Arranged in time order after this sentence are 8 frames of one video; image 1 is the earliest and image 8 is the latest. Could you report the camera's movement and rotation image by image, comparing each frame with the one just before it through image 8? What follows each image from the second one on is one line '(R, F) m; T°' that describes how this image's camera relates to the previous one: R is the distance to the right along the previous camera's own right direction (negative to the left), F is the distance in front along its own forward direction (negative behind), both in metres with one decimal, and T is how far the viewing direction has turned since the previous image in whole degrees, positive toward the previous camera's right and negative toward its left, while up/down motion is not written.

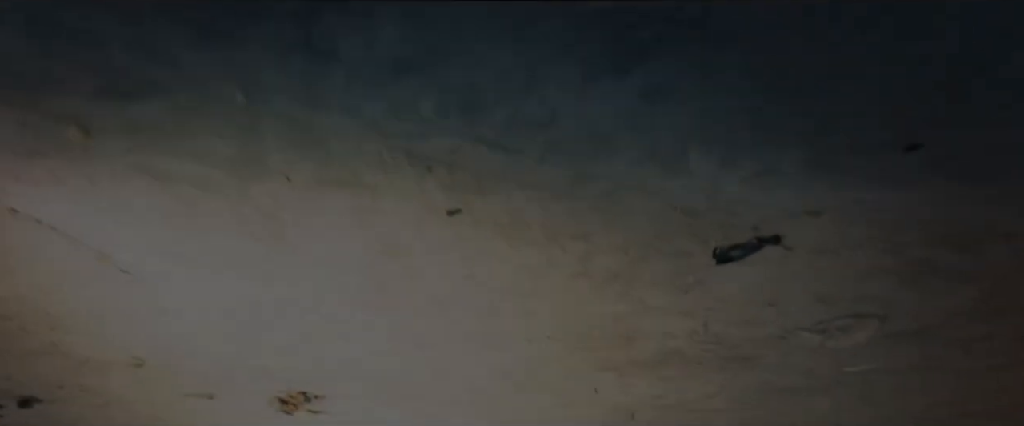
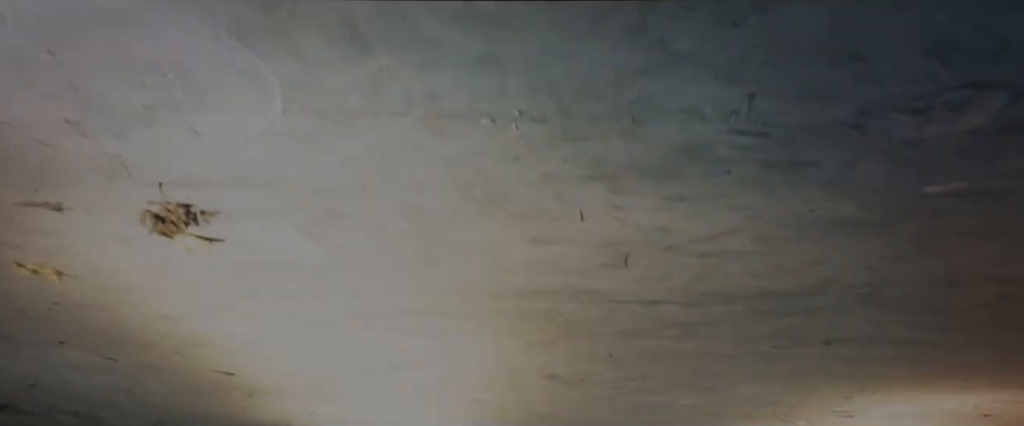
(+0.2, +0.9) m; -1°
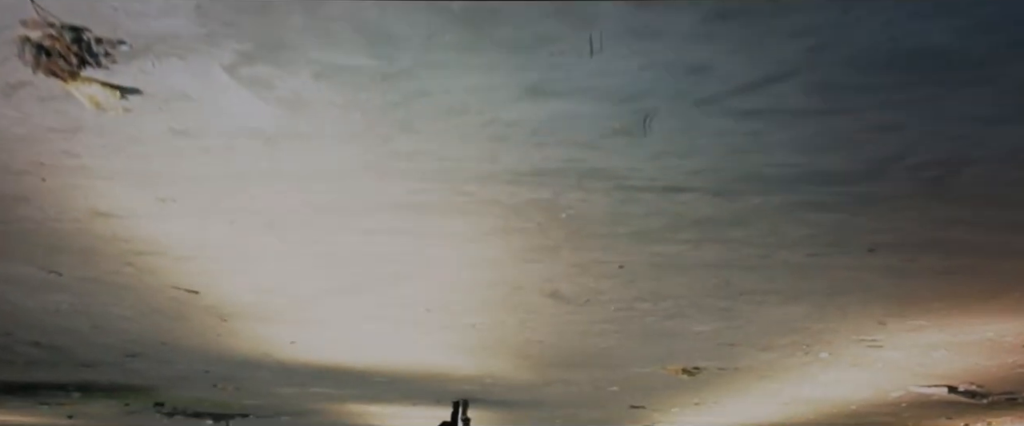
(0.0, +0.5) m; 0°
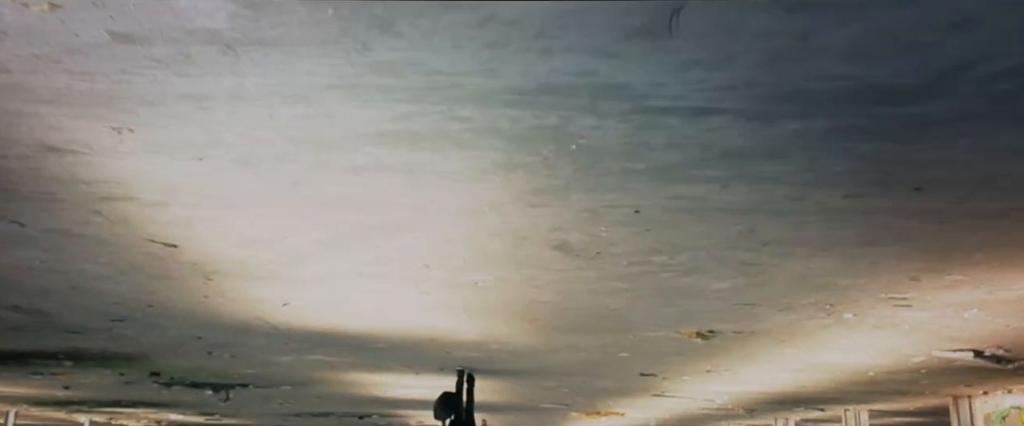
(0.0, +0.3) m; 0°
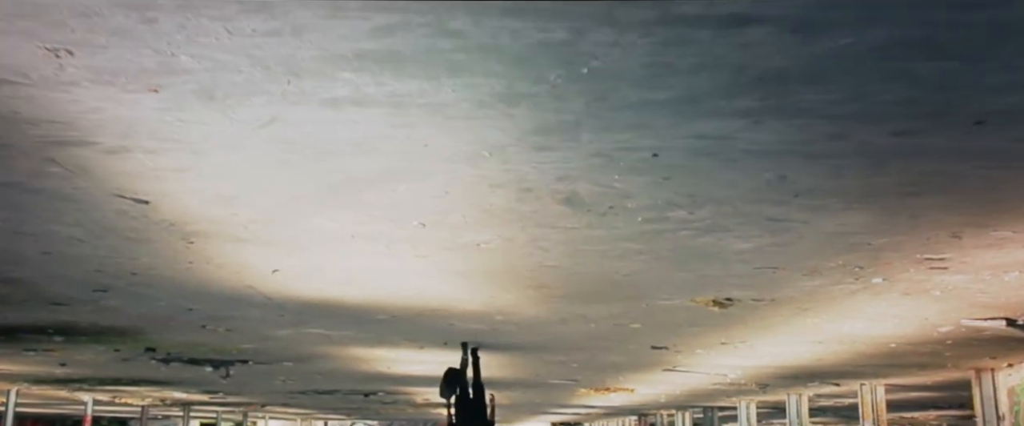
(0.0, +0.3) m; 0°
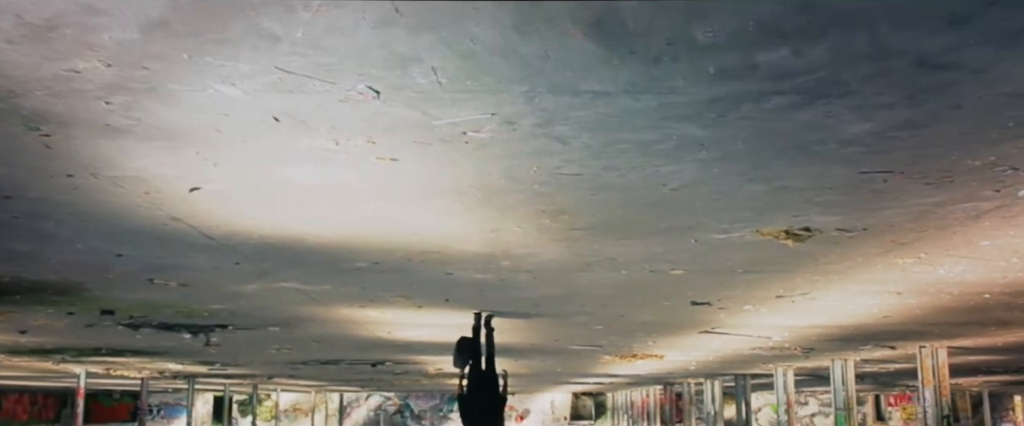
(0.0, +1.3) m; -1°
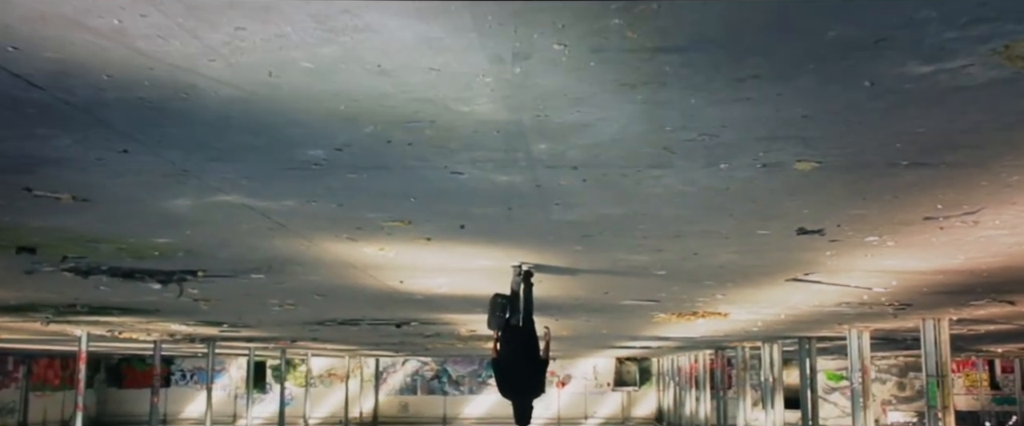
(0.0, +1.9) m; -3°
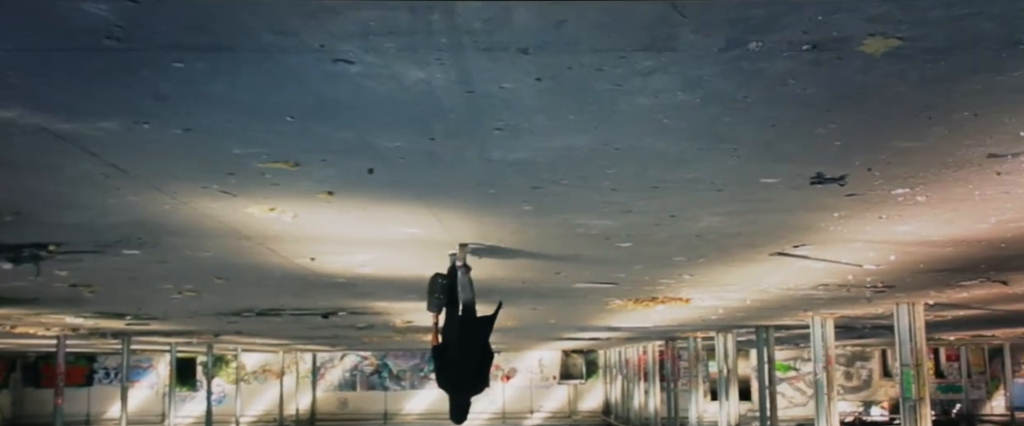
(+0.1, +1.3) m; +4°
